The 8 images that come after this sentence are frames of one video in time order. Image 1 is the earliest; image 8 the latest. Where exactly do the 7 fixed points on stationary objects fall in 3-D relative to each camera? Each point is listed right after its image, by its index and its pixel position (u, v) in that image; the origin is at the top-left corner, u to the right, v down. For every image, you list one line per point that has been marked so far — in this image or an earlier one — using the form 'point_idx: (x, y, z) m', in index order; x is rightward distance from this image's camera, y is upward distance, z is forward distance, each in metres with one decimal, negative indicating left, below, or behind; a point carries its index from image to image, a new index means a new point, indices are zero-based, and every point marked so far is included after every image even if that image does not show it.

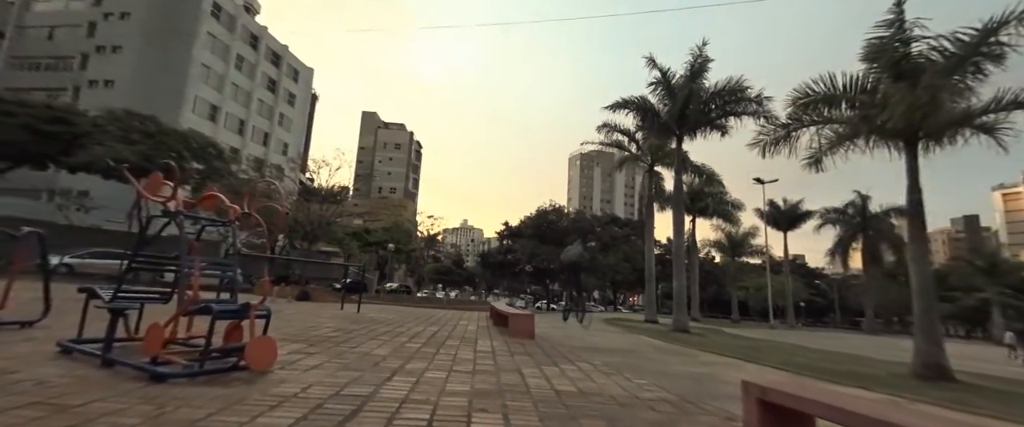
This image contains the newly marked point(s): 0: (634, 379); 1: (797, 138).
0: (+1.5, -1.8, +4.9) m
1: (+5.8, +1.6, +8.8) m
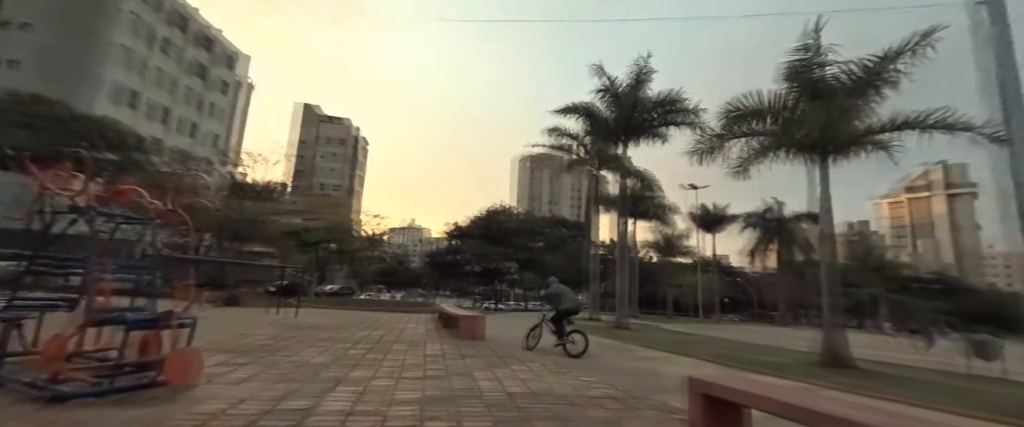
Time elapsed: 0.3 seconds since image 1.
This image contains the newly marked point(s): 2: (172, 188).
0: (+0.8, -1.9, +5.0) m
1: (+4.7, +1.4, +9.4) m
2: (-10.7, +0.8, +13.4) m
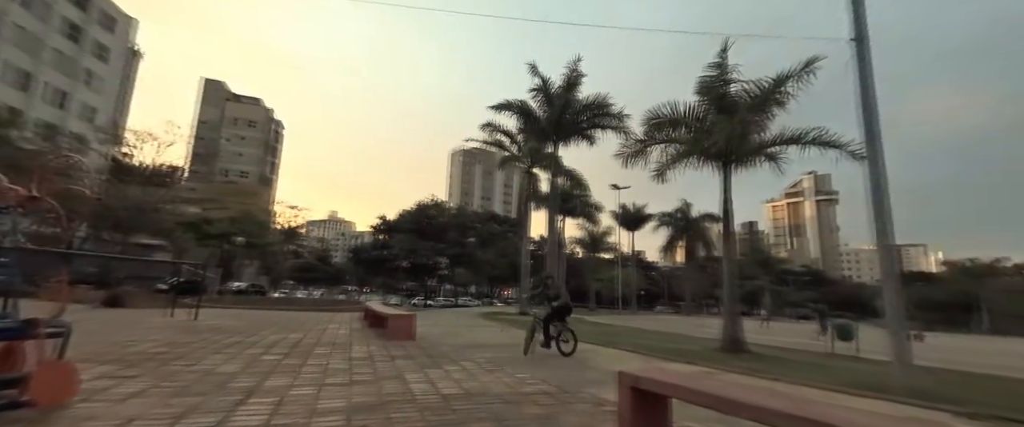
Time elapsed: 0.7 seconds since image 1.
0: (0.0, -1.9, +5.0) m
1: (+3.2, +1.4, +10.0) m
2: (-12.6, +1.1, +11.4) m
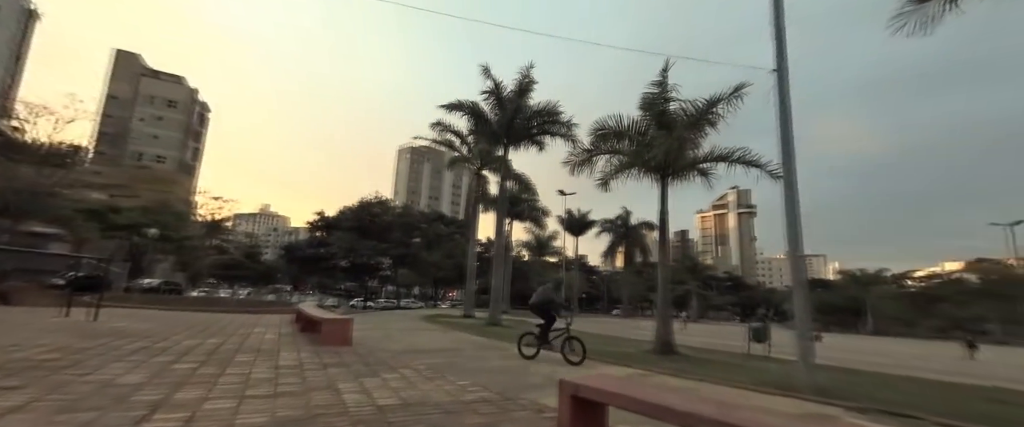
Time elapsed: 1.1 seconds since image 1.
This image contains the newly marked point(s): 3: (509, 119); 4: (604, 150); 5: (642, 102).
0: (-0.6, -1.9, +4.9) m
1: (+2.0, +1.3, +10.3) m
2: (-13.9, +1.6, +9.7) m
3: (-0.1, +4.2, +19.2) m
4: (+2.2, +1.5, +10.1) m
5: (+2.9, +2.5, +9.7) m
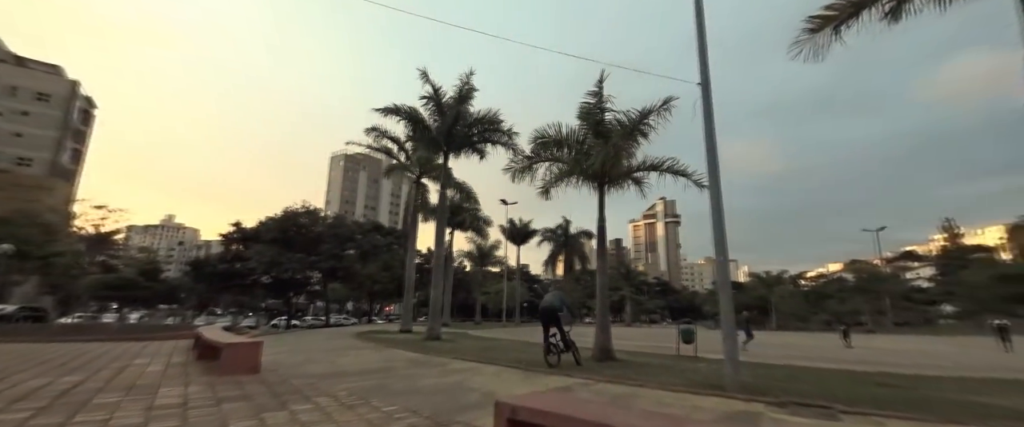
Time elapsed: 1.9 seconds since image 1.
0: (-1.3, -2.0, +4.4) m
1: (+0.6, +1.1, +10.1) m
2: (-15.1, +1.3, +7.4) m
3: (-2.8, +3.8, +18.8) m
4: (+0.7, +1.3, +10.0) m
5: (+1.5, +2.4, +9.7) m
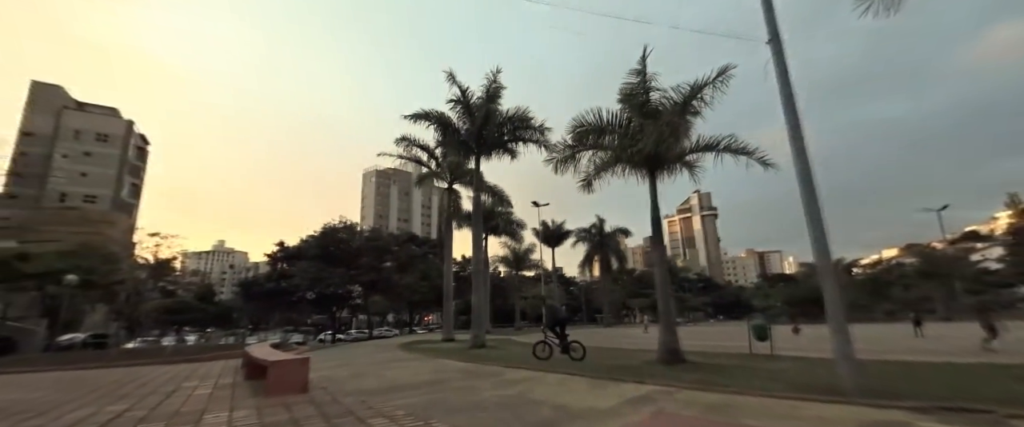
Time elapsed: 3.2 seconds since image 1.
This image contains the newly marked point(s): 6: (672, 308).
0: (-0.6, -1.9, +3.9) m
1: (+1.5, +1.2, +9.5) m
2: (-14.3, +0.4, +7.9) m
3: (-1.4, +3.7, +18.4) m
4: (+1.6, +1.5, +9.4) m
5: (+2.3, +2.6, +9.1) m
6: (+3.2, -1.9, +8.5) m
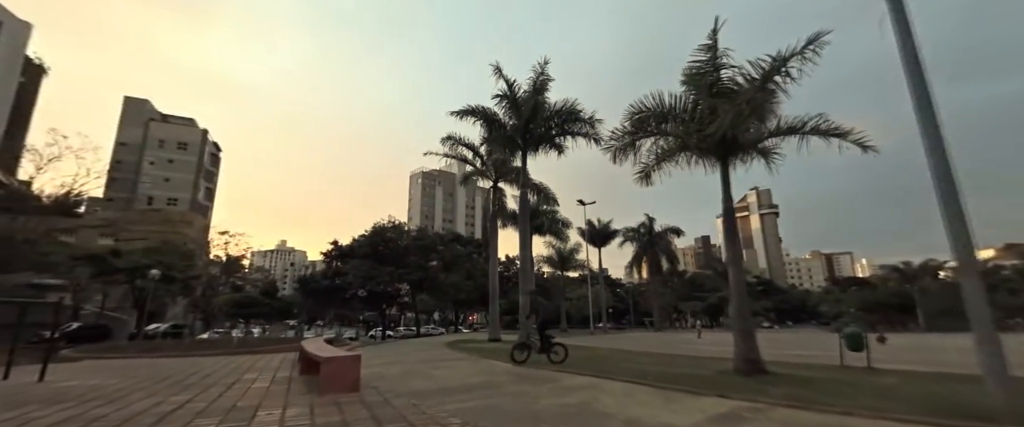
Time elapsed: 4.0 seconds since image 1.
0: (0.0, -1.8, +3.4) m
1: (+2.6, +1.3, +8.8) m
2: (-13.3, +0.5, +8.7) m
3: (+0.6, +3.8, +17.9) m
4: (+2.7, +1.6, +8.7) m
5: (+3.4, +2.7, +8.3) m
6: (+4.1, -1.7, +7.6) m
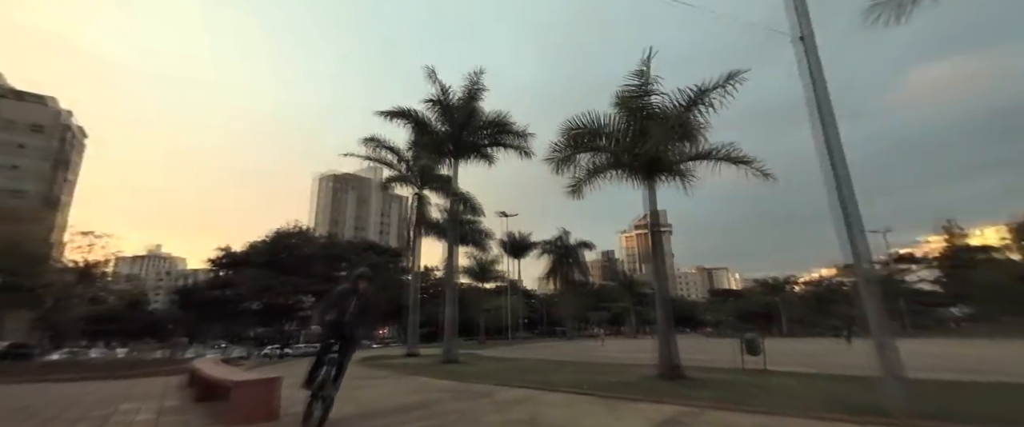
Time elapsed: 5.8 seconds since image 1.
0: (-0.3, -1.8, +3.2) m
1: (+1.3, +1.1, +9.1) m
2: (-14.3, +0.8, +5.9) m
3: (-2.4, +3.4, +17.7) m
4: (+1.4, +1.3, +9.0) m
5: (+2.2, +2.4, +8.8) m
6: (+3.0, -2.0, +8.1) m
